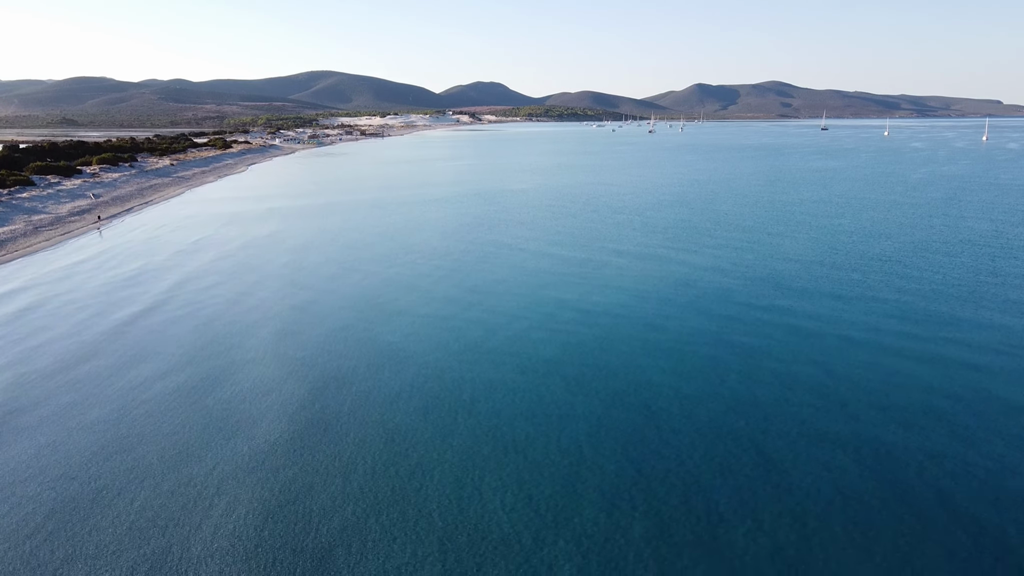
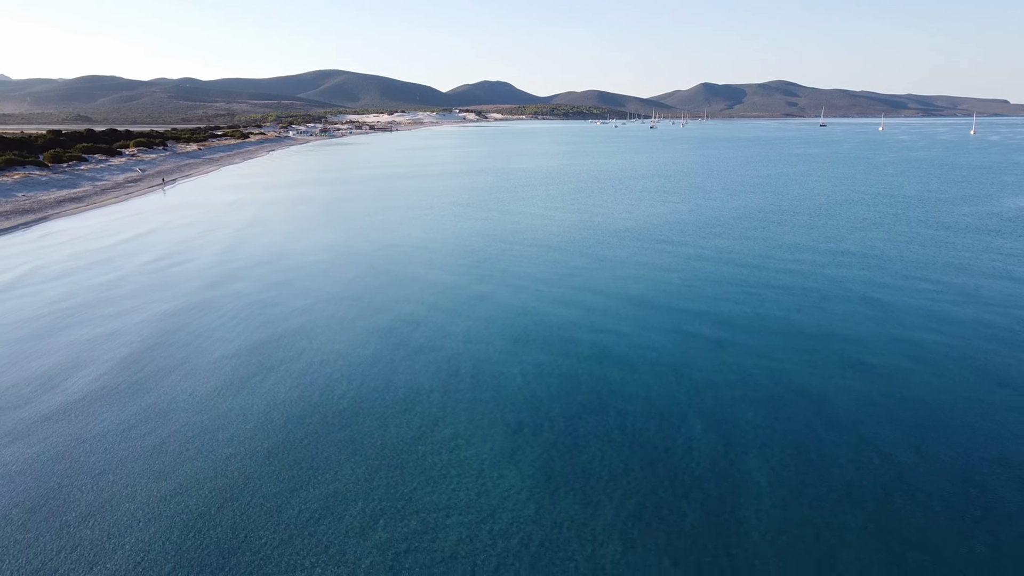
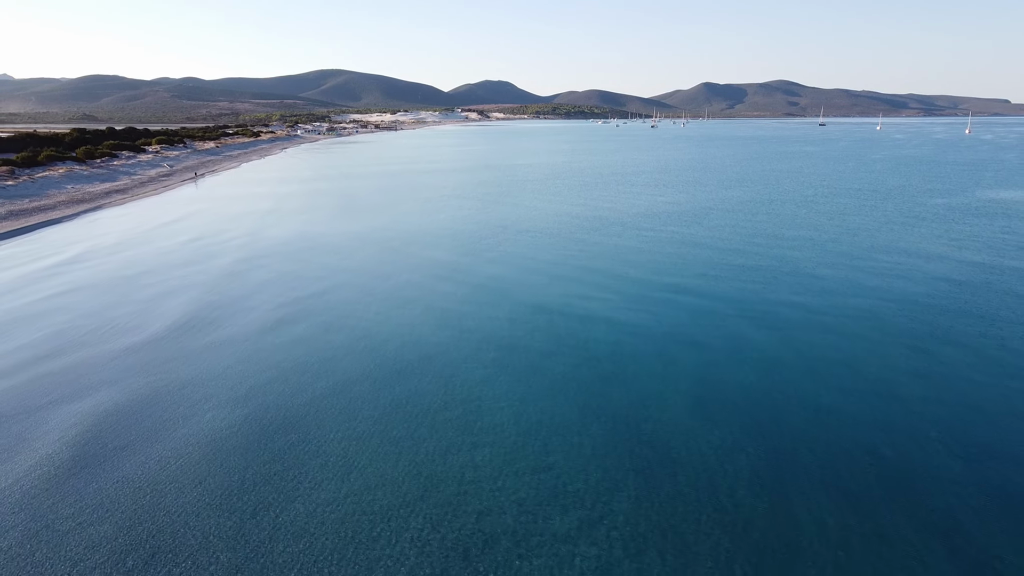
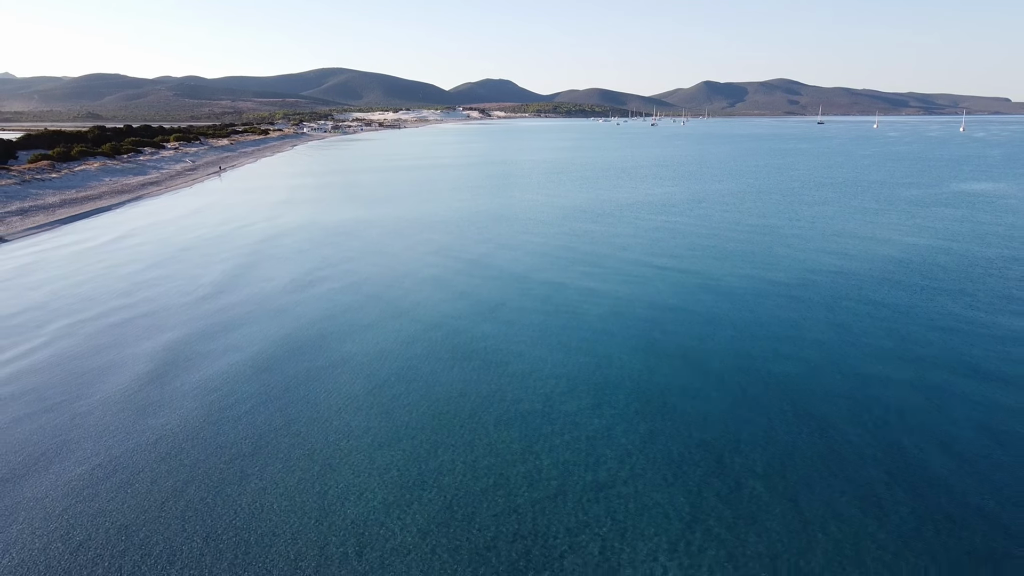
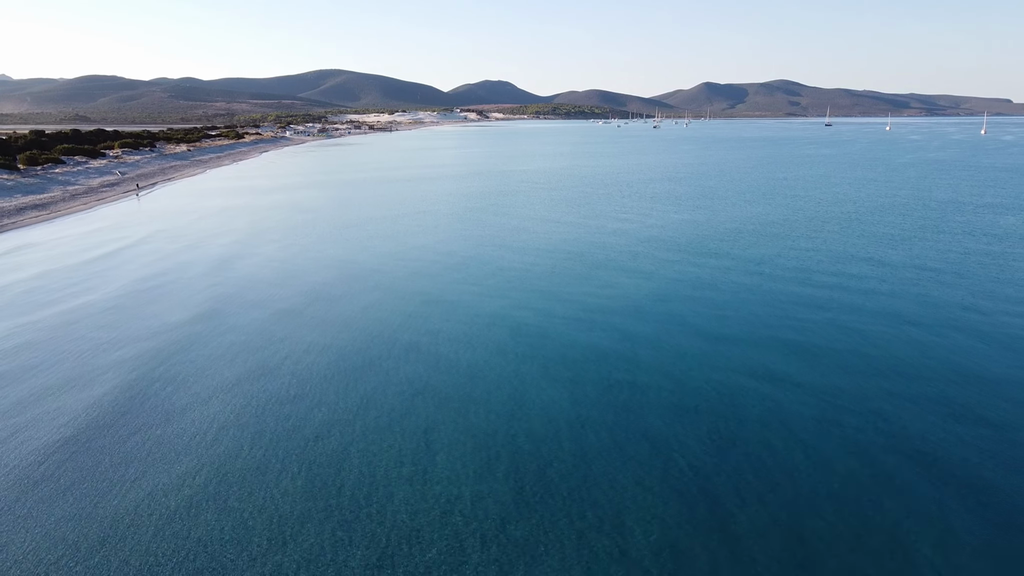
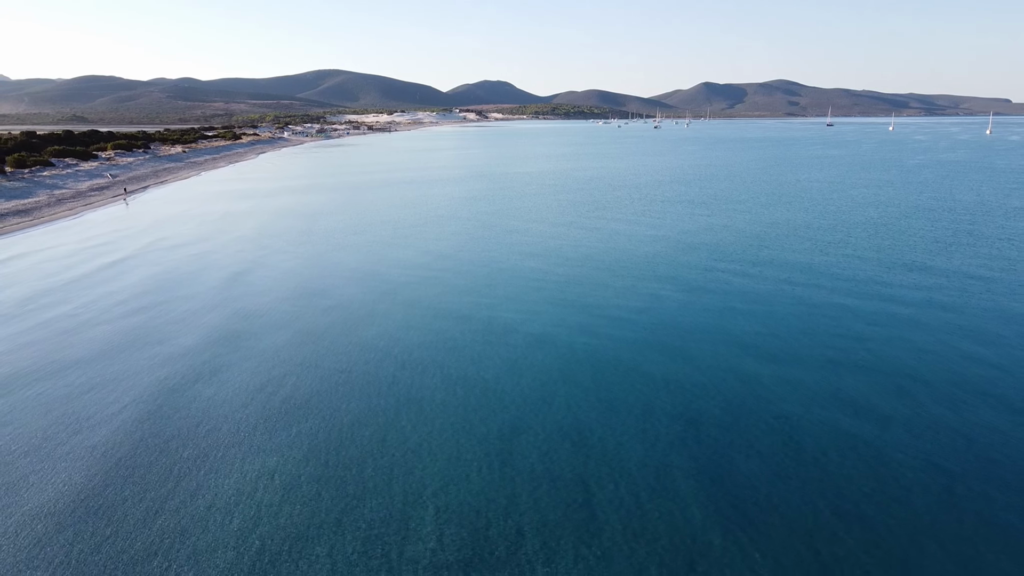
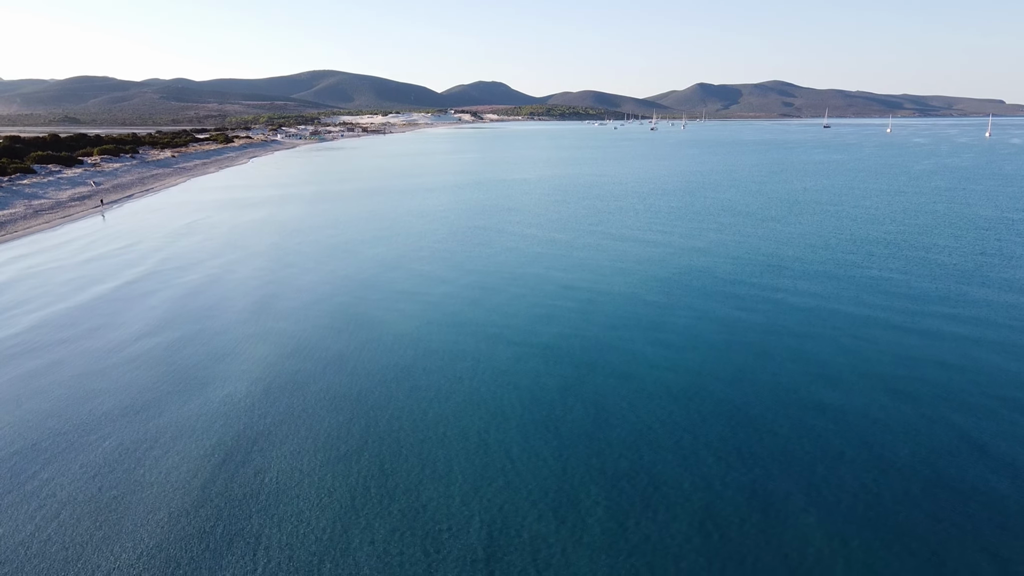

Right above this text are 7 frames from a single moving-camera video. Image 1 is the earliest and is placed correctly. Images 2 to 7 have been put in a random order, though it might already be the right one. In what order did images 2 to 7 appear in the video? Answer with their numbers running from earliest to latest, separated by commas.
7, 6, 5, 2, 3, 4
